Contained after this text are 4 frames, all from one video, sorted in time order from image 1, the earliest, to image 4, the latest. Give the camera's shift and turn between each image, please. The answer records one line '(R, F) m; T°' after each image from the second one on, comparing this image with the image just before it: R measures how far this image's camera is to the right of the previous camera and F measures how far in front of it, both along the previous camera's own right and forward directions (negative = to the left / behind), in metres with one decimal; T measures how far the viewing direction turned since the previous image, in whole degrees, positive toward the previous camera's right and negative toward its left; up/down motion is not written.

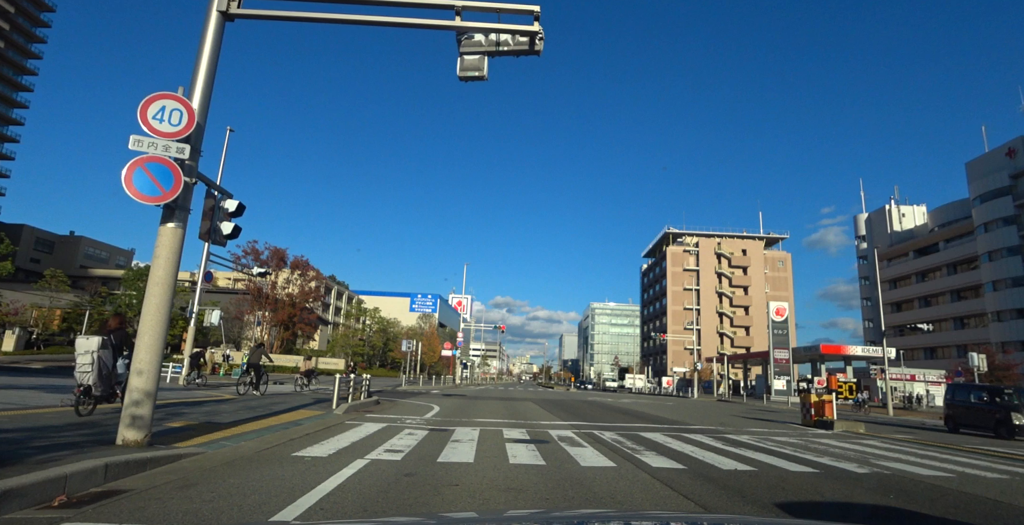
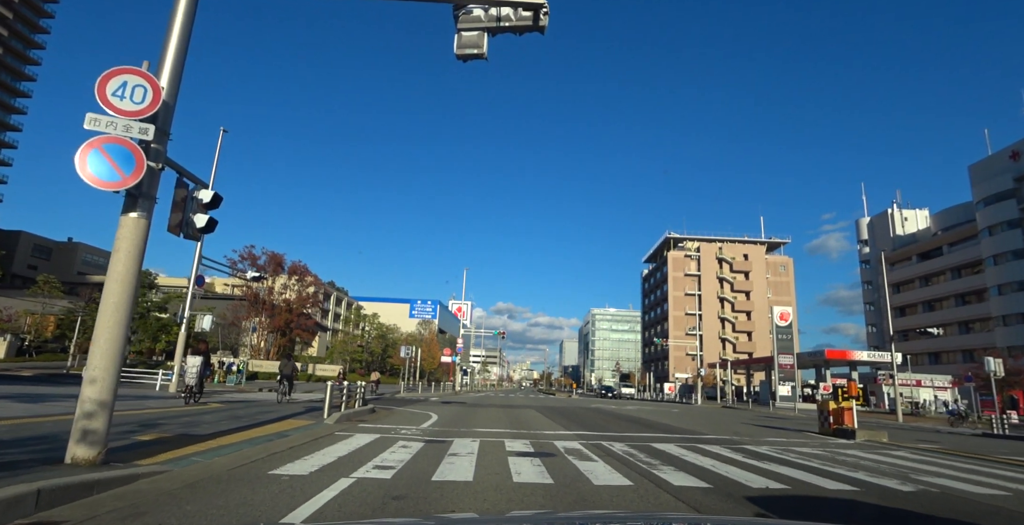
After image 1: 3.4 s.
(0.0, +0.7) m; 0°
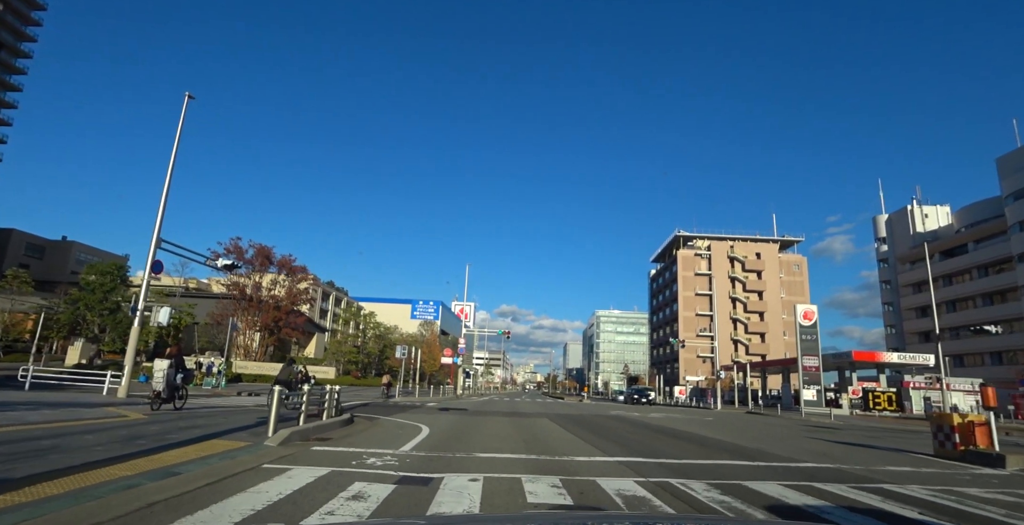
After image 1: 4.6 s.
(-0.2, +3.2) m; 0°
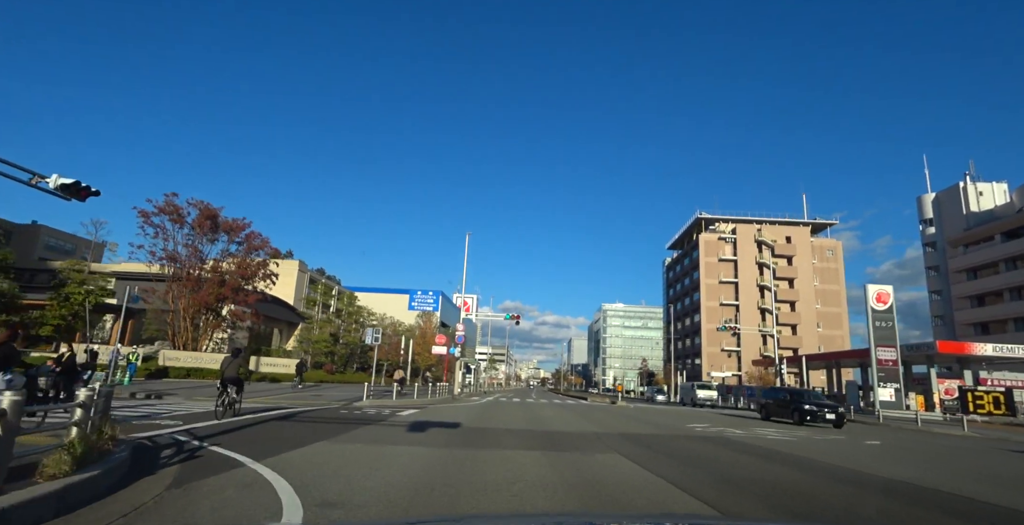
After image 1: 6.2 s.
(-0.5, +8.8) m; 0°
